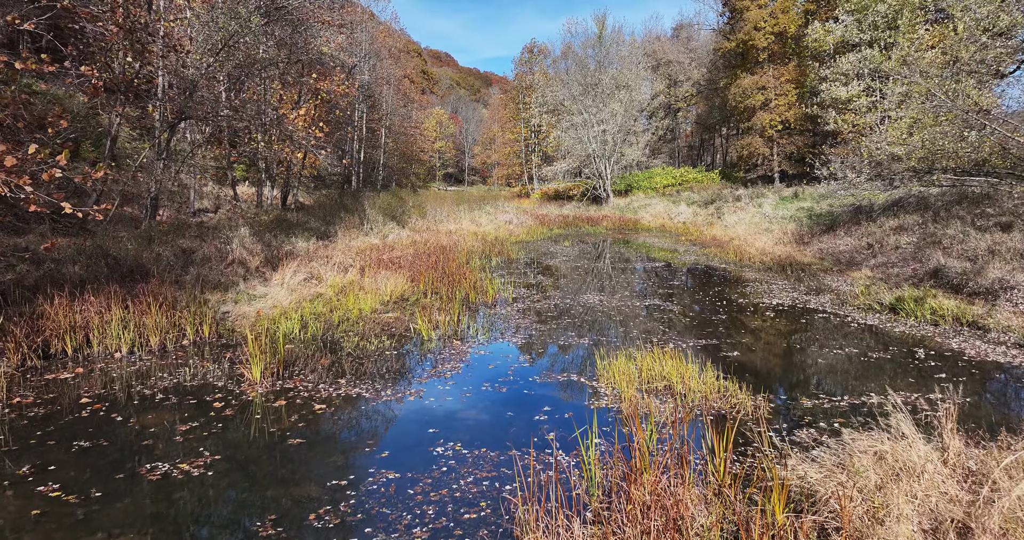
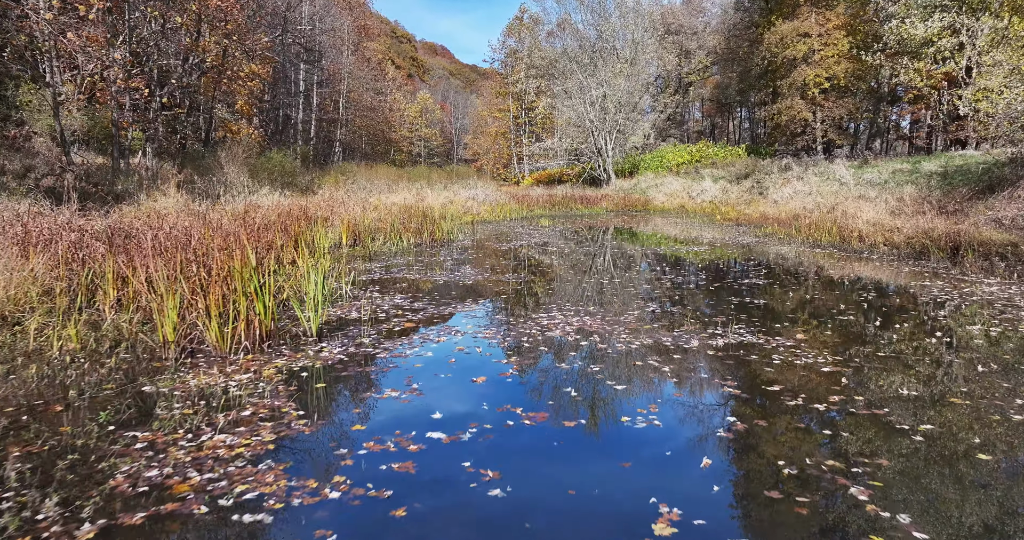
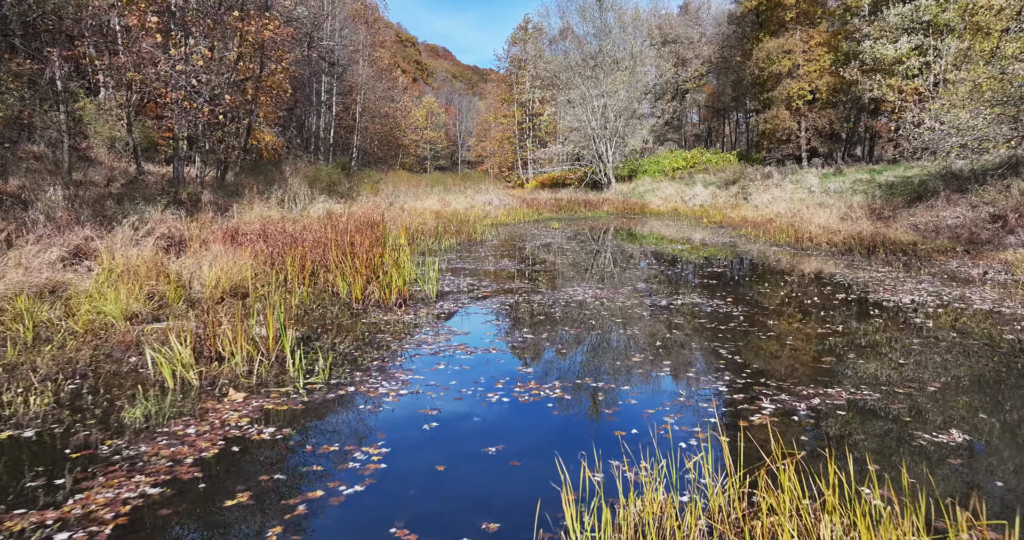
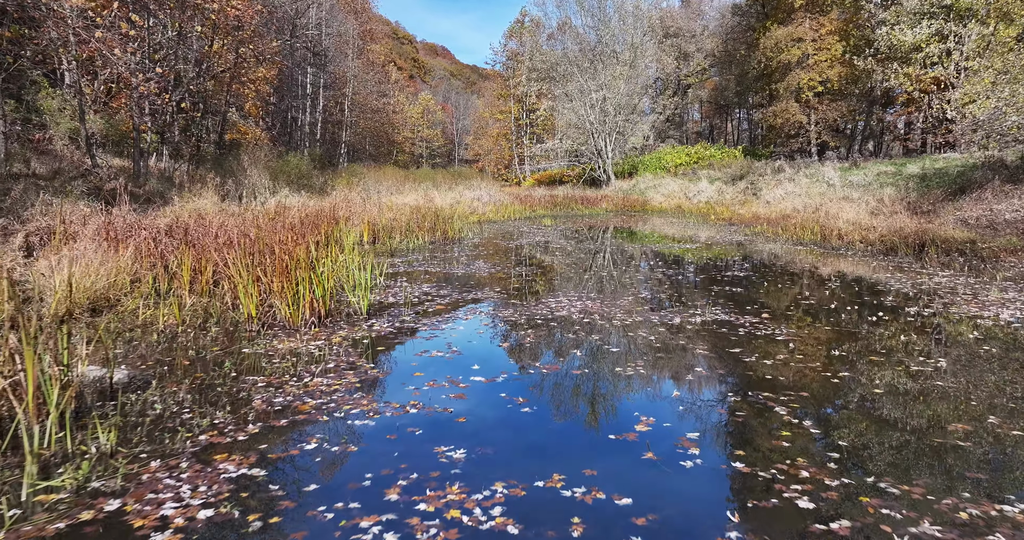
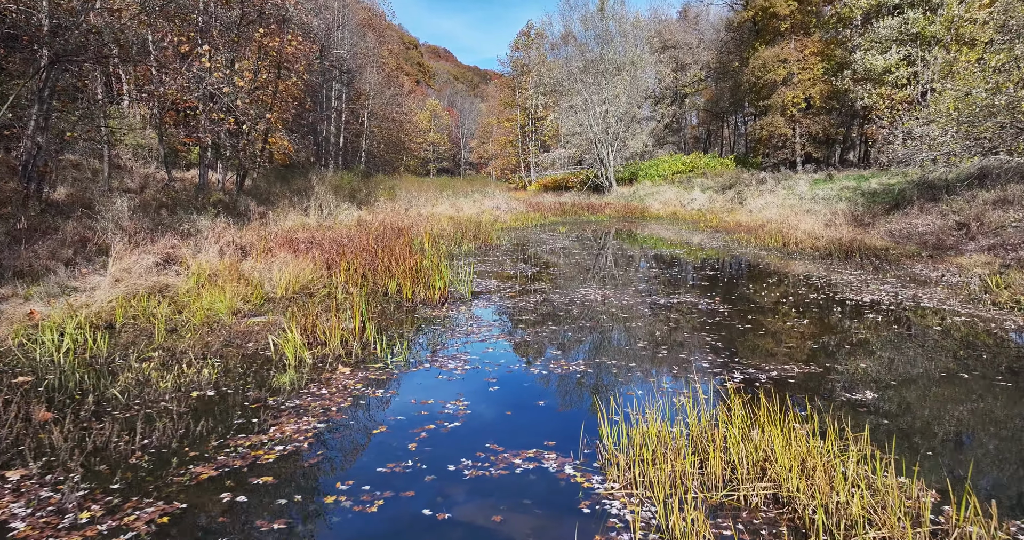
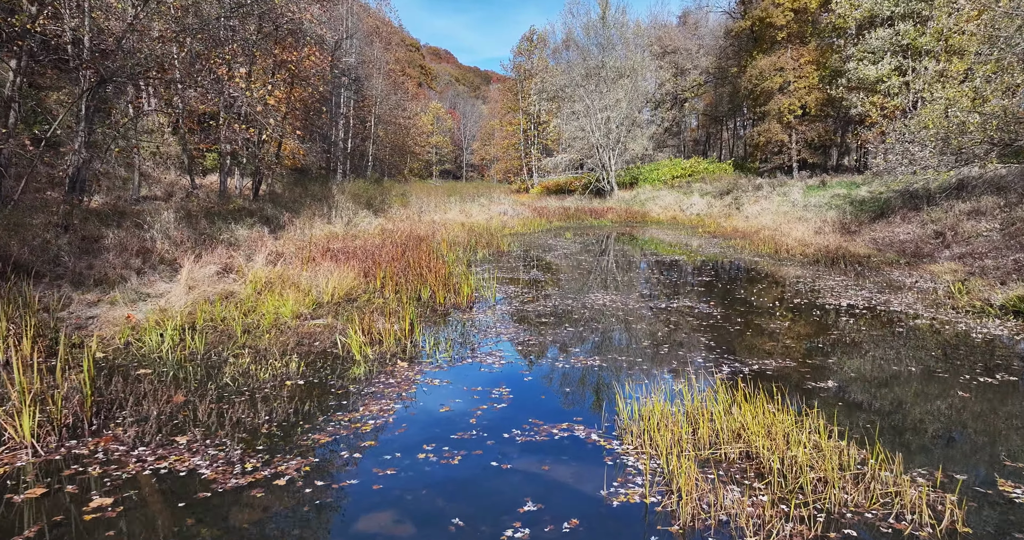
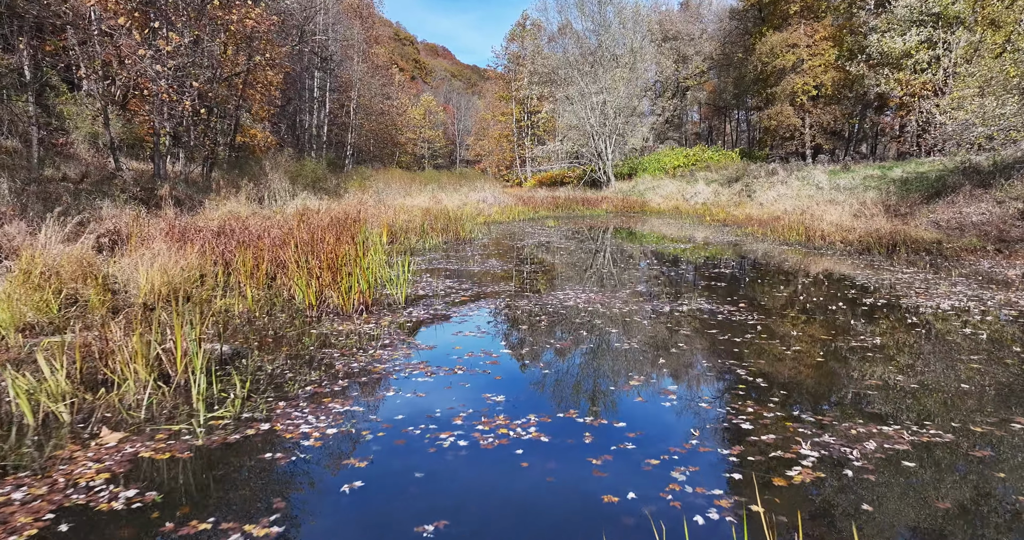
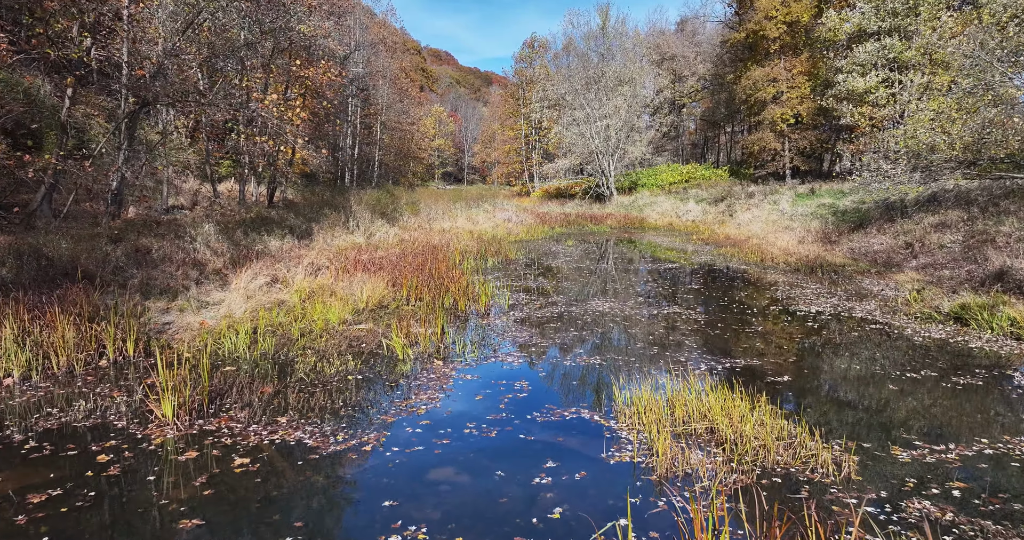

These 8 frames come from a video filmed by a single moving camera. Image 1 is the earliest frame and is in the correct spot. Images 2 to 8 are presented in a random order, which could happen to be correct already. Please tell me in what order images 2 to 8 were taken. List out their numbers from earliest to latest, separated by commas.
8, 6, 5, 3, 7, 4, 2
